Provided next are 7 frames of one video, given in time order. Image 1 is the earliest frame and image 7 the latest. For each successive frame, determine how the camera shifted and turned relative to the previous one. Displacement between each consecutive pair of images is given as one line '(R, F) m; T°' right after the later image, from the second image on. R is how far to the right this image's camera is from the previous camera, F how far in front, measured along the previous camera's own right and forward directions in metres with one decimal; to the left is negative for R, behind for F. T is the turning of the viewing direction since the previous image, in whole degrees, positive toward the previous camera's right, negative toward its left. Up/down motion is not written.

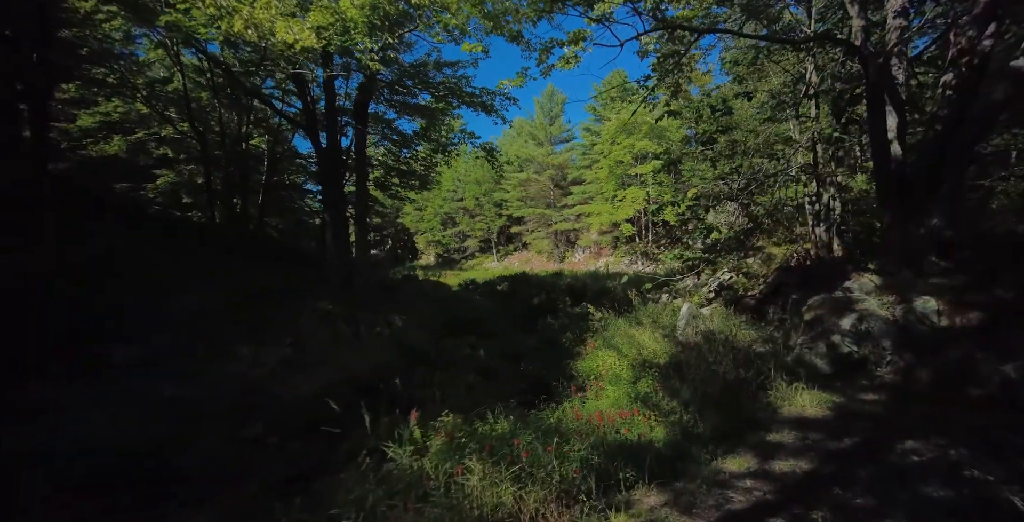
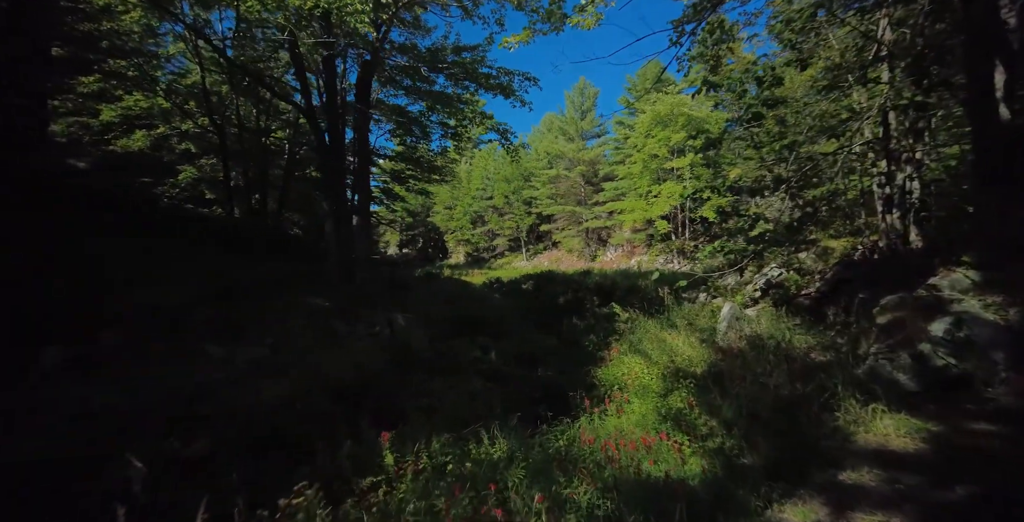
(+0.3, +1.1) m; -4°
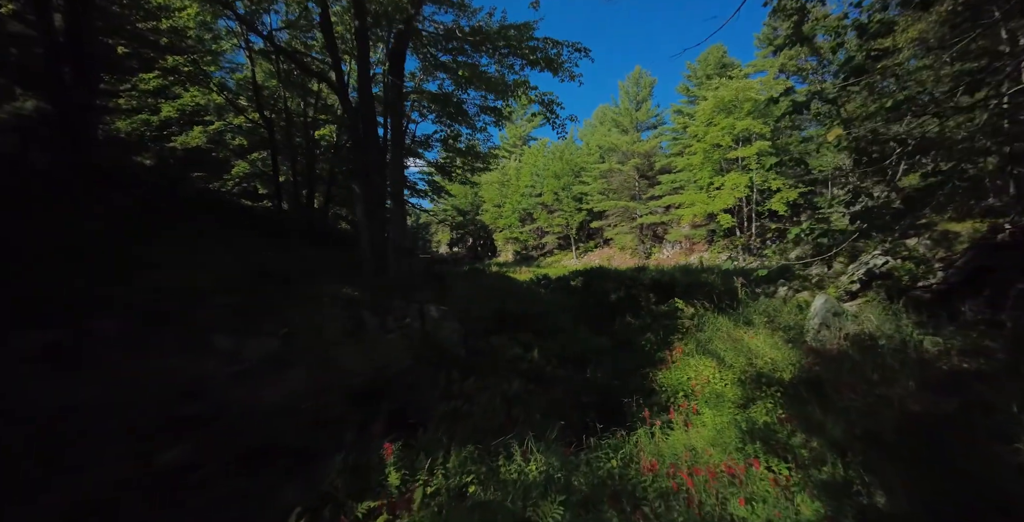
(+0.1, +1.0) m; -6°
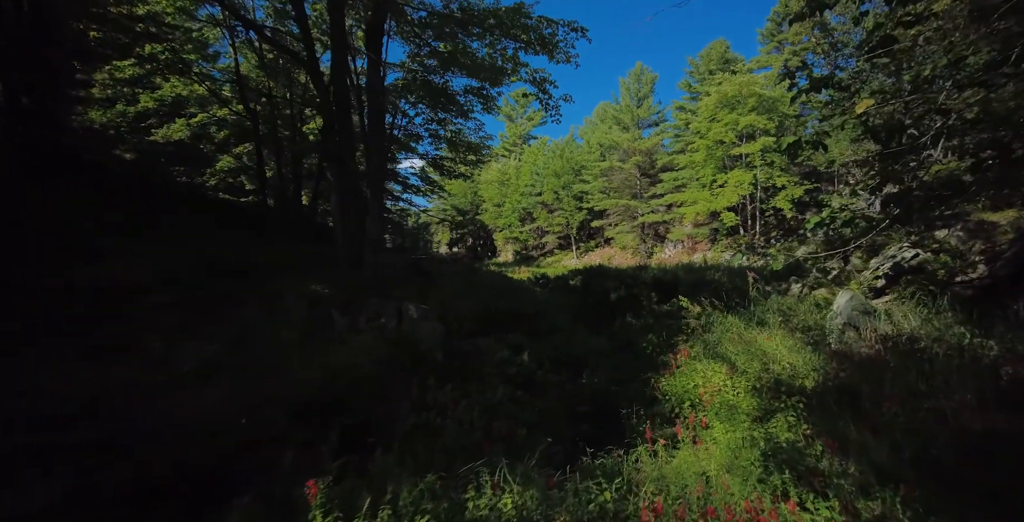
(+0.2, +0.8) m; 0°
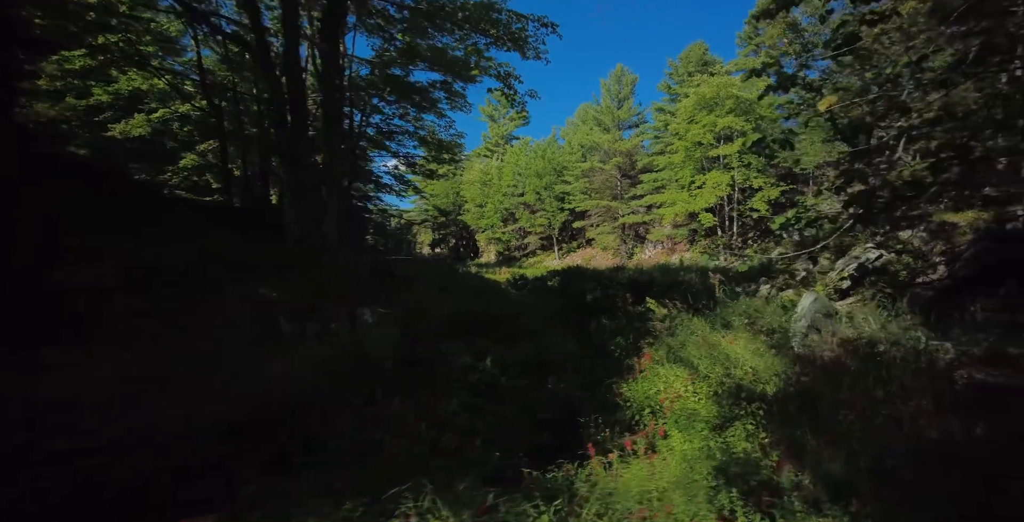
(+0.3, +0.2) m; +2°
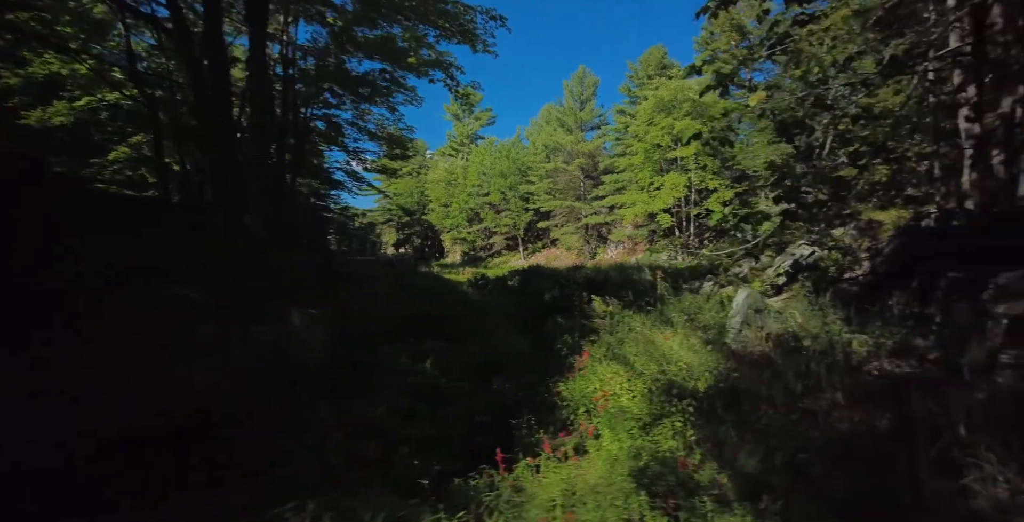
(+0.4, +0.2) m; +4°
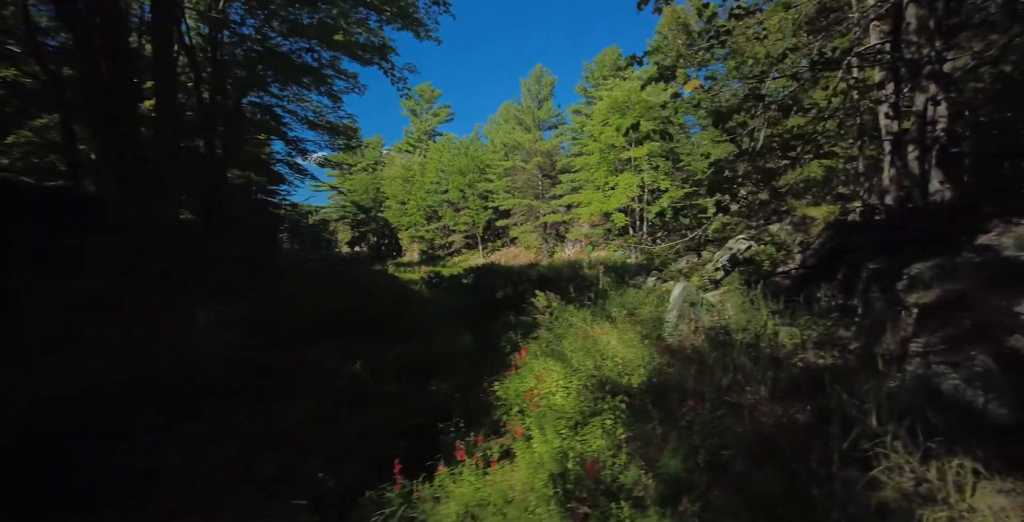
(+0.3, +0.2) m; +5°
